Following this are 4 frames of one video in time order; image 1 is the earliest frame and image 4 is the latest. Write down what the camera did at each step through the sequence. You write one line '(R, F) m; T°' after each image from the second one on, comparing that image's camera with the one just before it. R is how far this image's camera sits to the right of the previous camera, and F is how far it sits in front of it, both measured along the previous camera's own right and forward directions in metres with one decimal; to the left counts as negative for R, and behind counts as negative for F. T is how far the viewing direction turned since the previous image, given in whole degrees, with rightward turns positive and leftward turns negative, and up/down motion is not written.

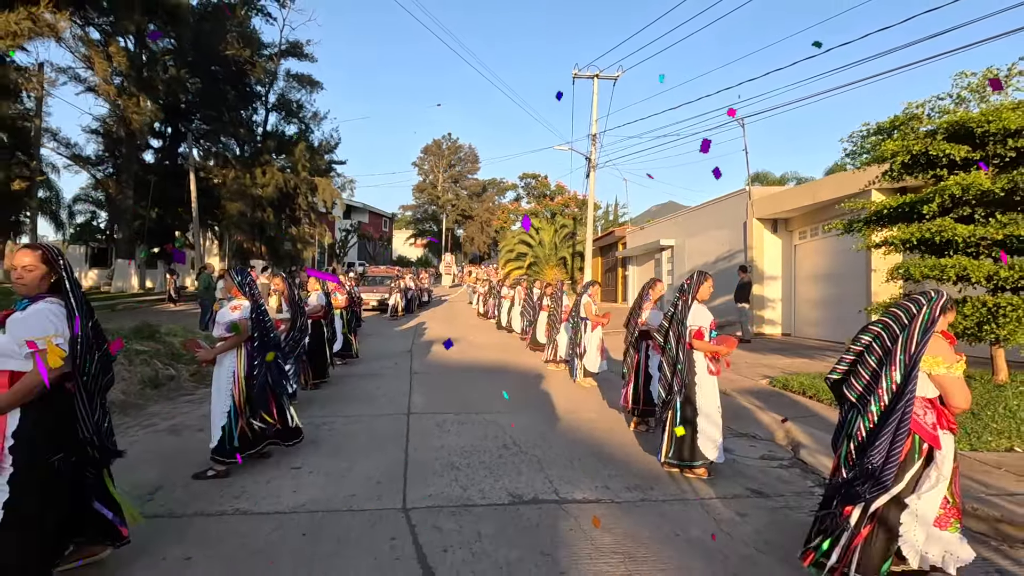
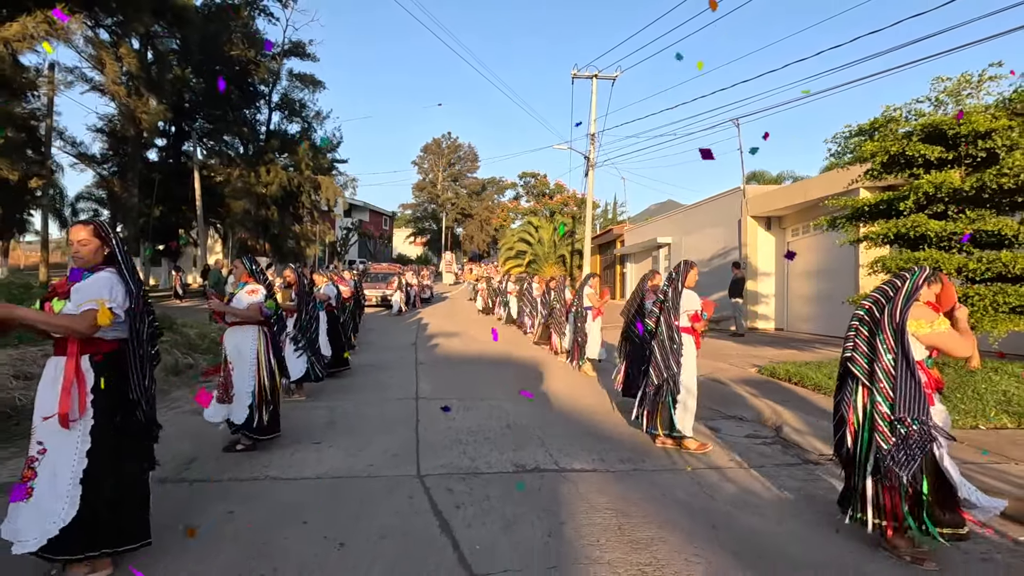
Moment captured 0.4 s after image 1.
(0.0, -0.5) m; 0°
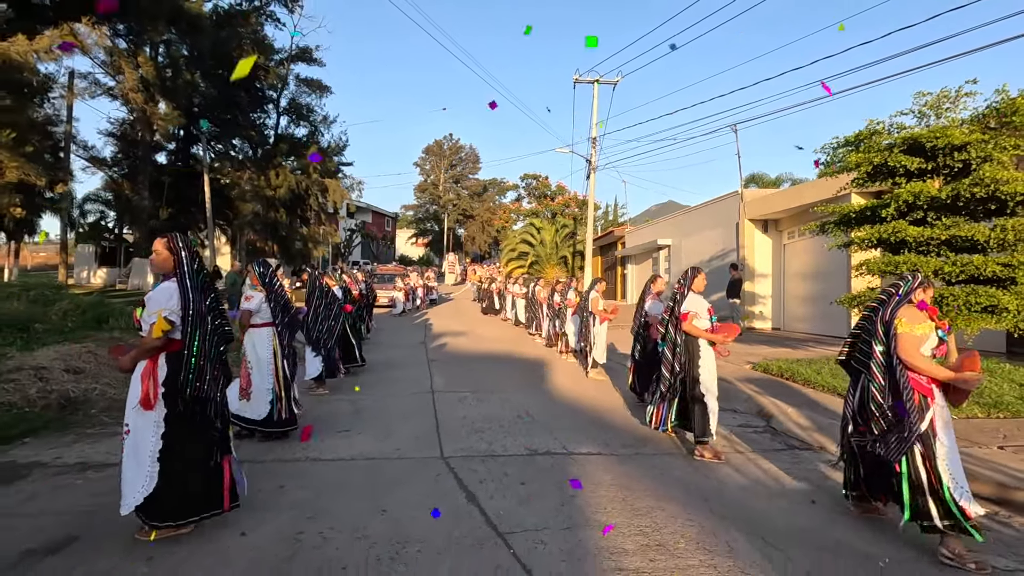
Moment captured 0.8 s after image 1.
(-0.1, -0.6) m; 0°
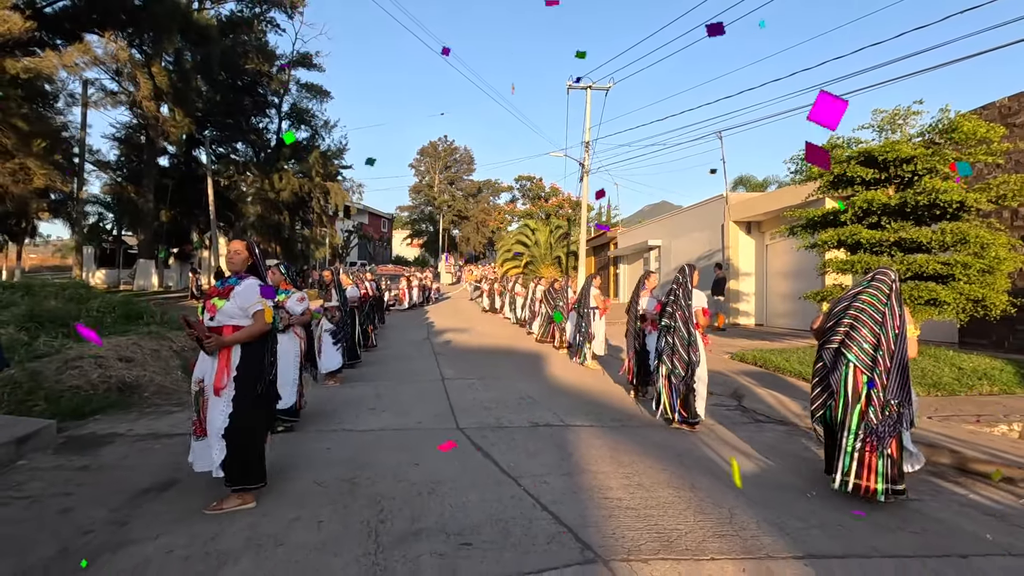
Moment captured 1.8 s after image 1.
(-0.1, -1.0) m; +1°
